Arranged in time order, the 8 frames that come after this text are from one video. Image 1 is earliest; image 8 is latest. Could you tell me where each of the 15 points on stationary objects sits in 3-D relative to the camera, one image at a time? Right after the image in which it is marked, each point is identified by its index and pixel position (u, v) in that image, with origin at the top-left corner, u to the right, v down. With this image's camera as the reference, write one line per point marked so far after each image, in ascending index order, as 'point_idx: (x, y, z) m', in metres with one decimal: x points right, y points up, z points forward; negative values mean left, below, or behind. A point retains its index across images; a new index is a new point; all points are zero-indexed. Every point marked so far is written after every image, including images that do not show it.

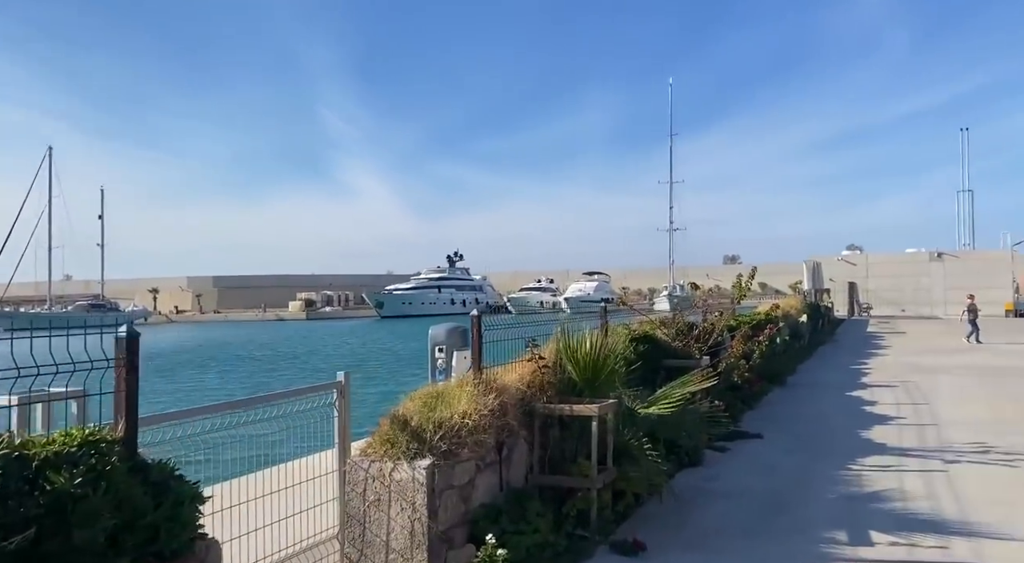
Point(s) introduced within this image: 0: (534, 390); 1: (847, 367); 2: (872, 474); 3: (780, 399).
0: (+0.1, -0.7, +5.5) m
1: (+7.1, -1.8, +18.7) m
2: (+3.2, -1.7, +7.8) m
3: (+4.0, -1.8, +13.3) m
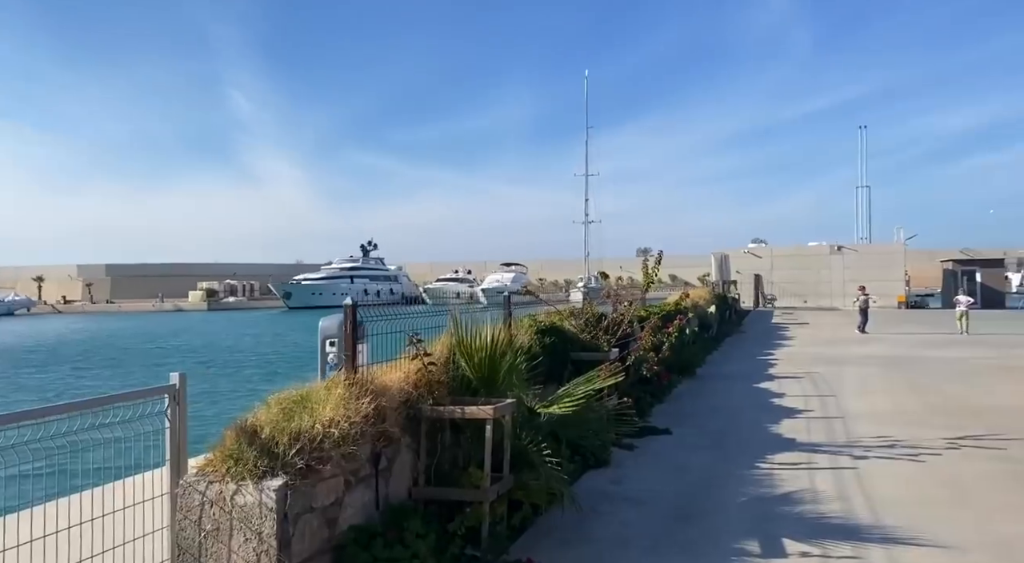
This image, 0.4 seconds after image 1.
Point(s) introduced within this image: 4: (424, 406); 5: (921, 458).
0: (-0.5, -0.6, +4.8) m
1: (+5.1, -1.7, +18.7) m
2: (+2.3, -1.6, +7.5) m
3: (+2.6, -1.6, +13.0) m
4: (-0.5, -0.7, +4.8) m
5: (+3.9, -1.7, +8.3) m
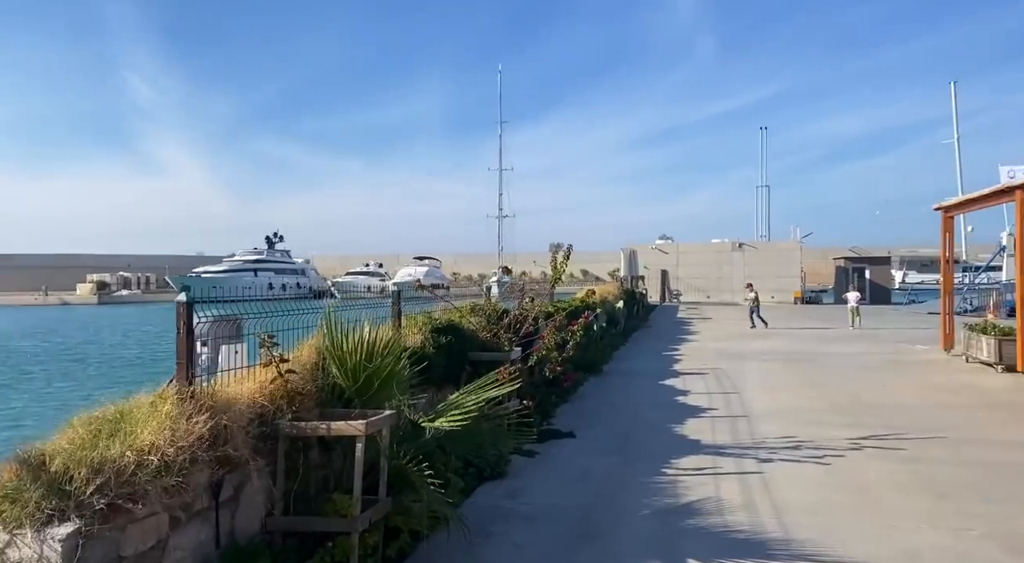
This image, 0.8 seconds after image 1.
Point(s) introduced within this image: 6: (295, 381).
0: (-1.1, -0.6, +4.2) m
1: (+3.2, -1.6, +18.5) m
2: (+1.4, -1.6, +7.1) m
3: (+1.2, -1.6, +12.6) m
4: (-1.1, -0.6, +4.1) m
5: (+2.9, -1.6, +8.0) m
6: (-1.1, -0.5, +4.4) m
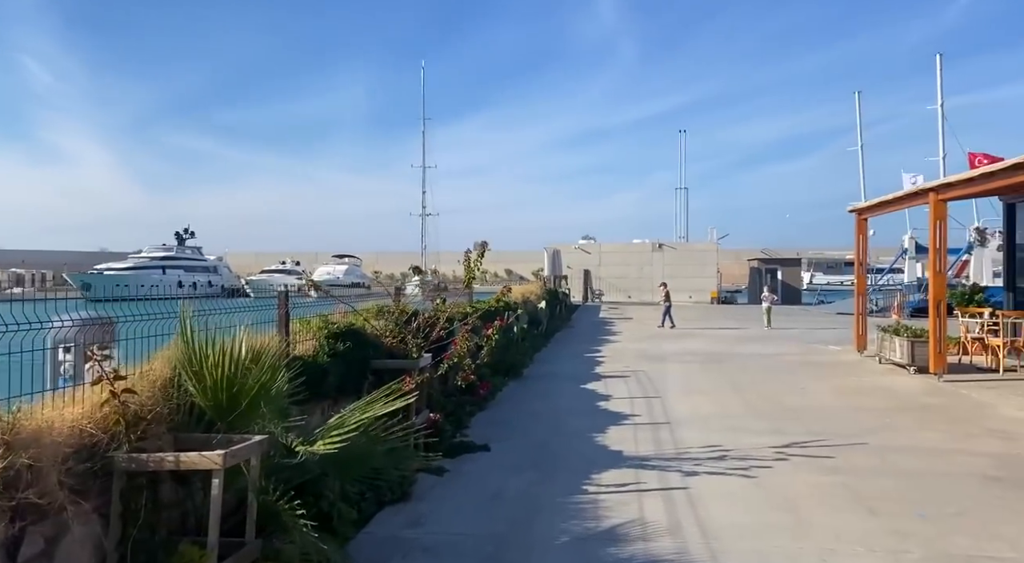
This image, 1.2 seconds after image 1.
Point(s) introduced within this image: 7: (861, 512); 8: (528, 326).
0: (-1.5, -0.6, +3.4) m
1: (+1.4, -1.6, +18.0) m
2: (+0.7, -1.6, +6.5) m
3: (0.0, -1.6, +12.0) m
4: (-1.5, -0.6, +3.3) m
5: (+2.1, -1.6, +7.6) m
6: (-1.5, -0.5, +3.6) m
7: (+2.5, -1.6, +6.2) m
8: (+0.4, -1.0, +19.1) m
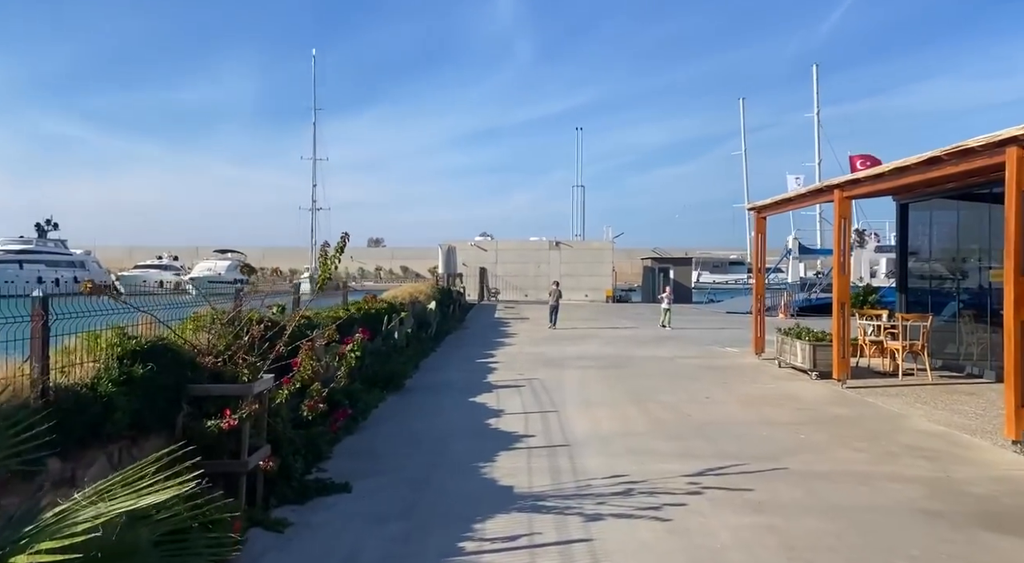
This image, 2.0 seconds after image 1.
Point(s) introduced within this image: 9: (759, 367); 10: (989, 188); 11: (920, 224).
0: (-2.0, -0.6, +1.8) m
1: (-0.8, -1.6, +16.7) m
2: (-0.1, -1.6, +5.2) m
3: (-1.5, -1.6, +10.5) m
4: (-1.9, -0.7, +1.7) m
5: (+1.1, -1.7, +6.4) m
6: (-2.0, -0.5, +2.0) m
7: (+1.7, -1.7, +5.0) m
8: (-2.0, -1.0, +17.7) m
9: (+4.7, -1.6, +16.4) m
10: (+8.6, +1.7, +15.7) m
11: (+8.4, +1.2, +17.8) m
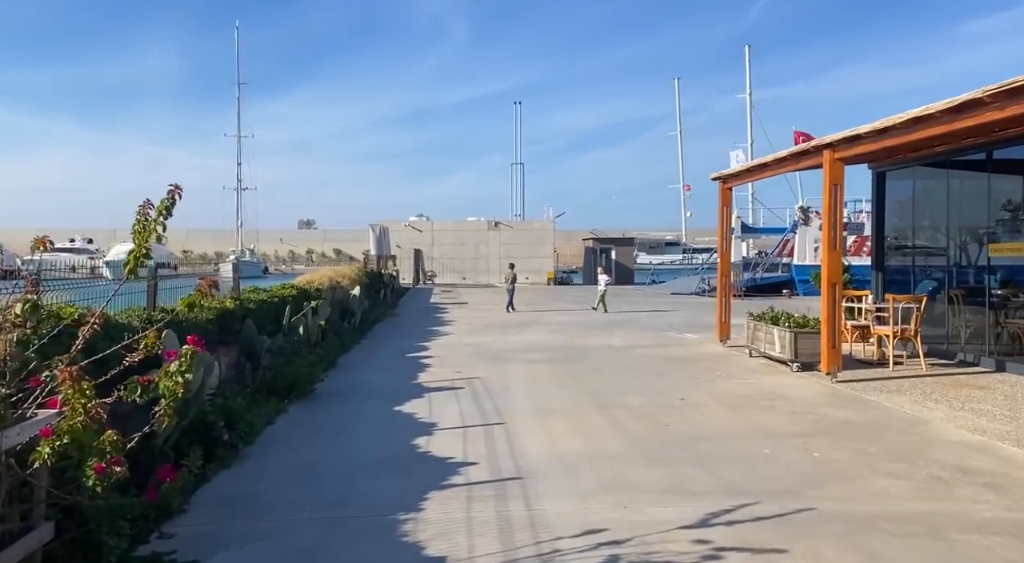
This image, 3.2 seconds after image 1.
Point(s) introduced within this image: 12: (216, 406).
0: (-2.0, -0.6, -0.6) m
1: (-1.8, -1.2, +14.4) m
2: (-0.4, -1.5, +3.0) m
3: (-2.1, -1.4, +8.2) m
4: (-1.9, -0.7, -0.6) m
5: (+0.8, -1.5, +4.3) m
6: (-2.0, -0.5, -0.4) m
7: (+1.4, -1.6, +3.0) m
8: (-3.1, -0.7, +15.3) m
9: (+3.6, -1.2, +14.5) m
10: (+7.6, +2.1, +14.0) m
11: (+7.2, +1.6, +16.1) m
12: (-2.6, -1.1, +7.5) m
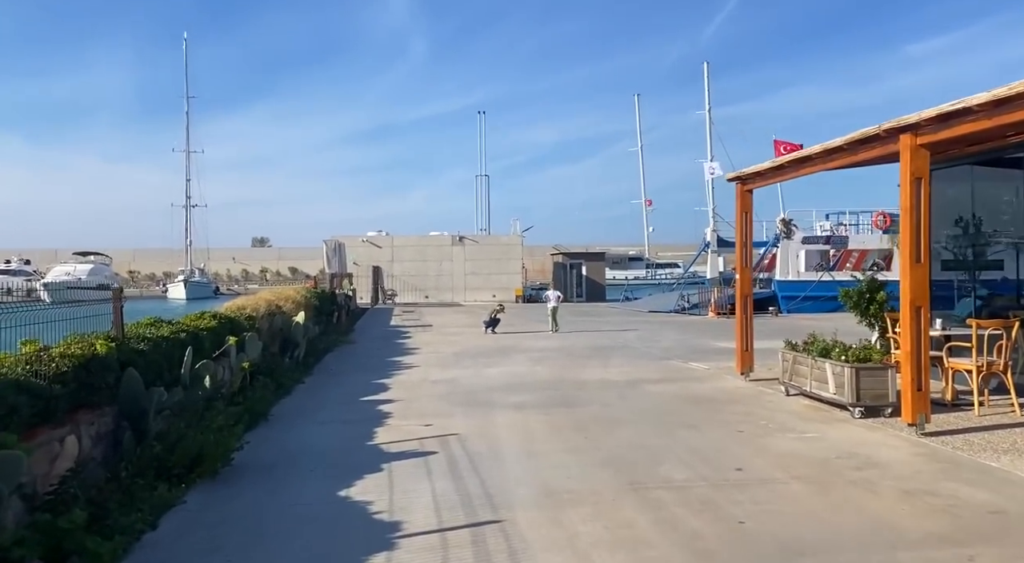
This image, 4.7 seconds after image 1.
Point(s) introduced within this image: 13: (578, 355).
0: (-1.6, -0.7, -3.5) m
1: (-2.1, -1.6, +11.5) m
2: (-0.1, -1.6, +0.1) m
3: (-2.1, -1.6, +5.2) m
4: (-1.5, -0.7, -3.5) m
5: (+1.0, -1.7, +1.5) m
6: (-1.6, -0.6, -3.3) m
7: (+1.7, -1.7, +0.2) m
8: (-3.4, -1.0, +12.3) m
9: (+3.3, -1.5, +11.8) m
10: (+7.3, +1.8, +11.6) m
11: (+6.8, +1.3, +13.6) m
12: (-2.5, -1.3, +4.6) m
13: (+1.3, -1.5, +17.4) m
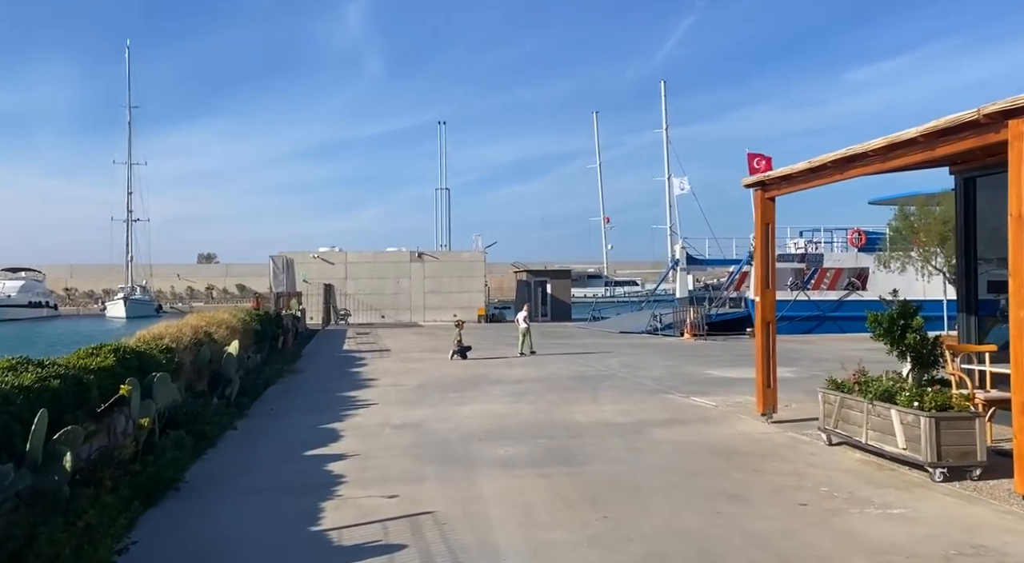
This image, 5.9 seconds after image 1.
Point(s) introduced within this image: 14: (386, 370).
0: (-1.0, -0.6, -5.8) m
1: (-2.3, -1.8, +9.1) m
2: (+0.3, -1.7, -2.1) m
3: (-1.9, -1.8, +2.9) m
4: (-0.9, -0.7, -5.8) m
5: (+1.3, -1.7, -0.7) m
6: (-1.0, -0.5, -5.6) m
7: (+2.1, -1.7, -2.0) m
8: (-3.6, -1.3, +9.9) m
9: (+3.2, -1.8, +9.7) m
10: (+7.1, +1.5, +9.7) m
11: (+6.6, +1.0, +11.7) m
12: (-2.3, -1.4, +2.2) m
13: (+0.8, -1.9, +15.2) m
14: (-2.6, -1.8, +18.0) m
